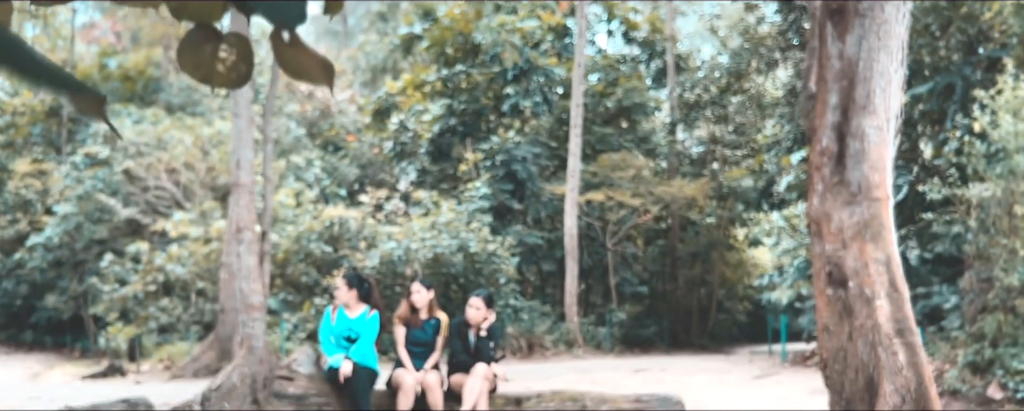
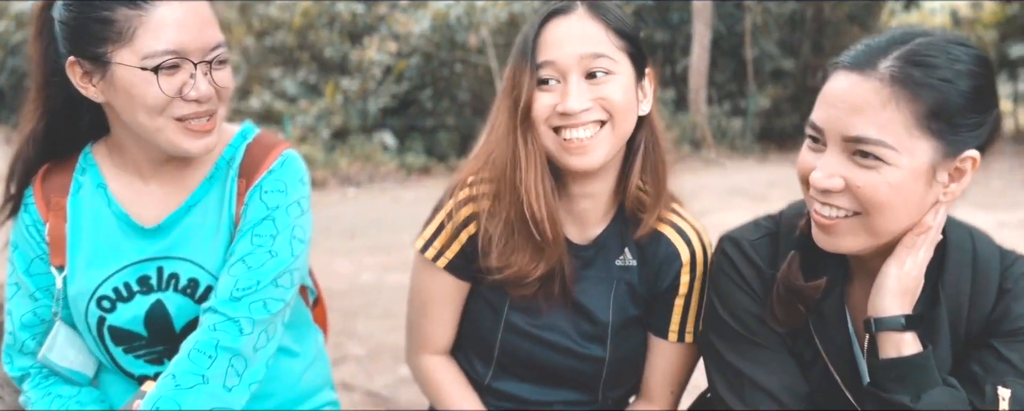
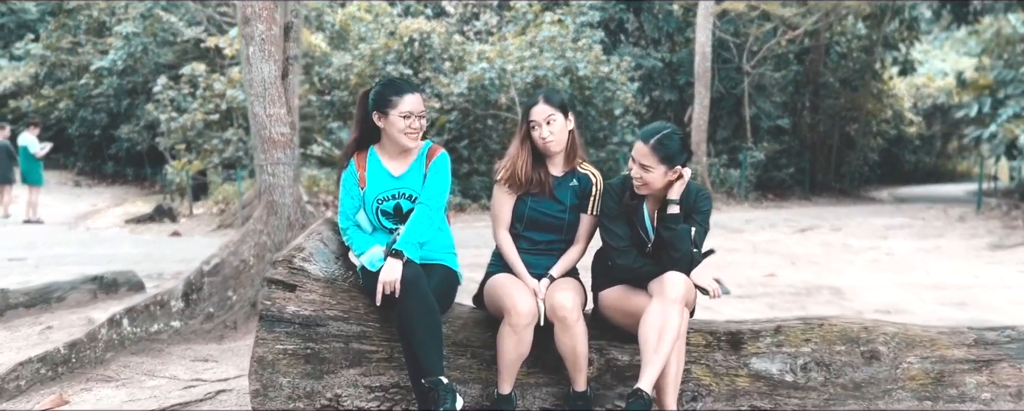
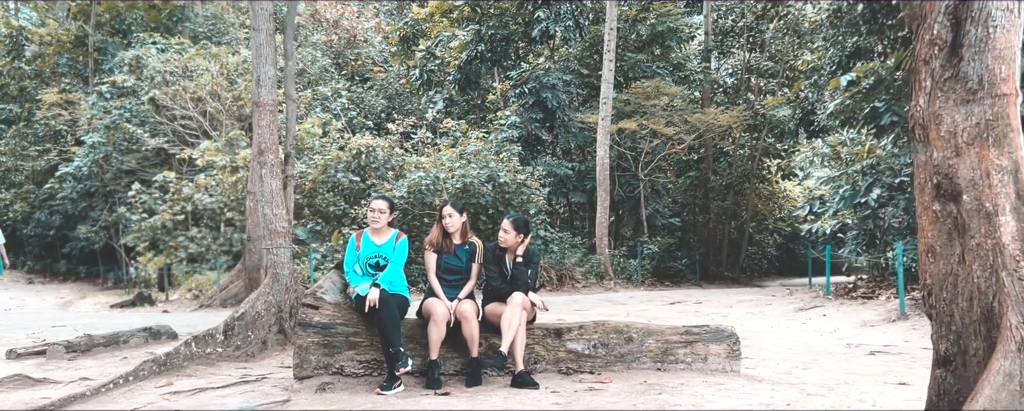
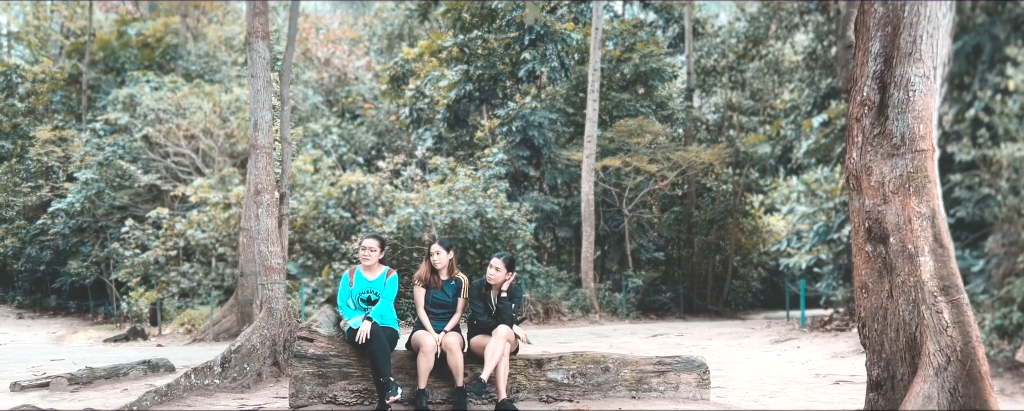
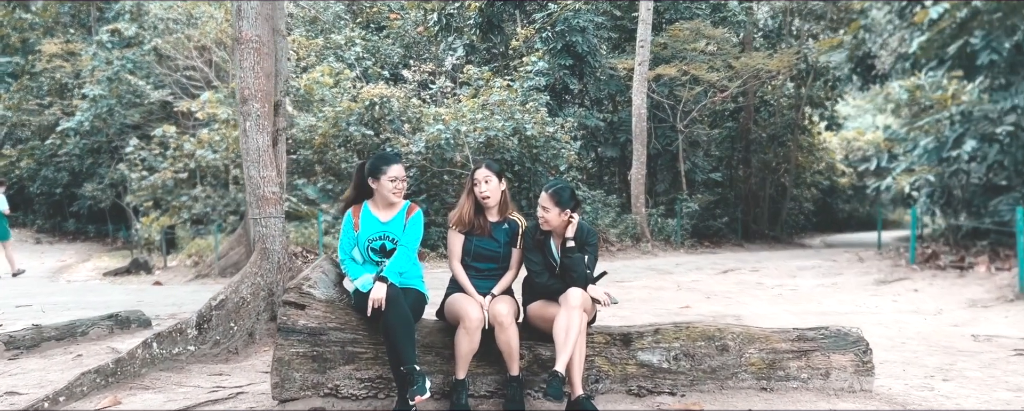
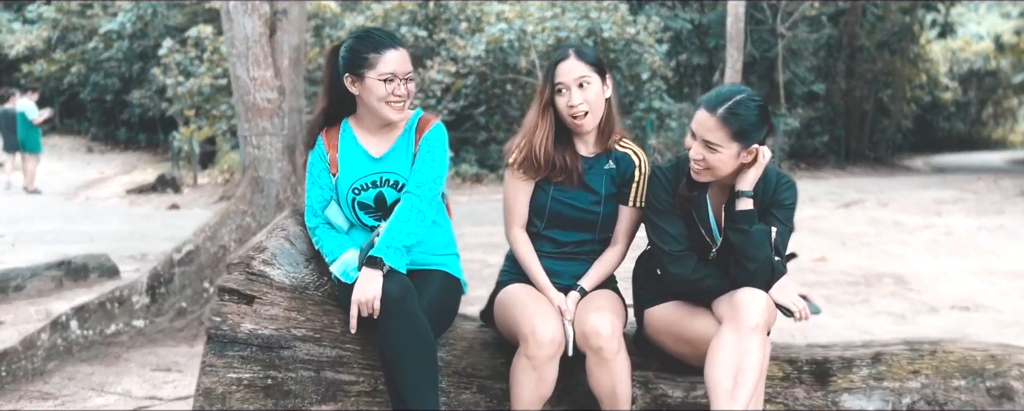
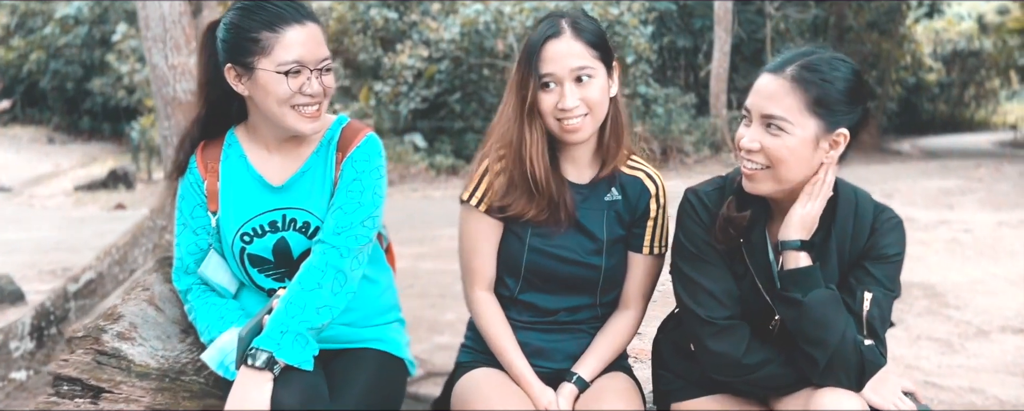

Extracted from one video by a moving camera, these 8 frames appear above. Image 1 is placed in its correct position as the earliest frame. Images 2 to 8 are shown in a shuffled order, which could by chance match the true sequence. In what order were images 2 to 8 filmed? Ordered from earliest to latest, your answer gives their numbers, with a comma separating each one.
5, 4, 6, 3, 7, 8, 2
